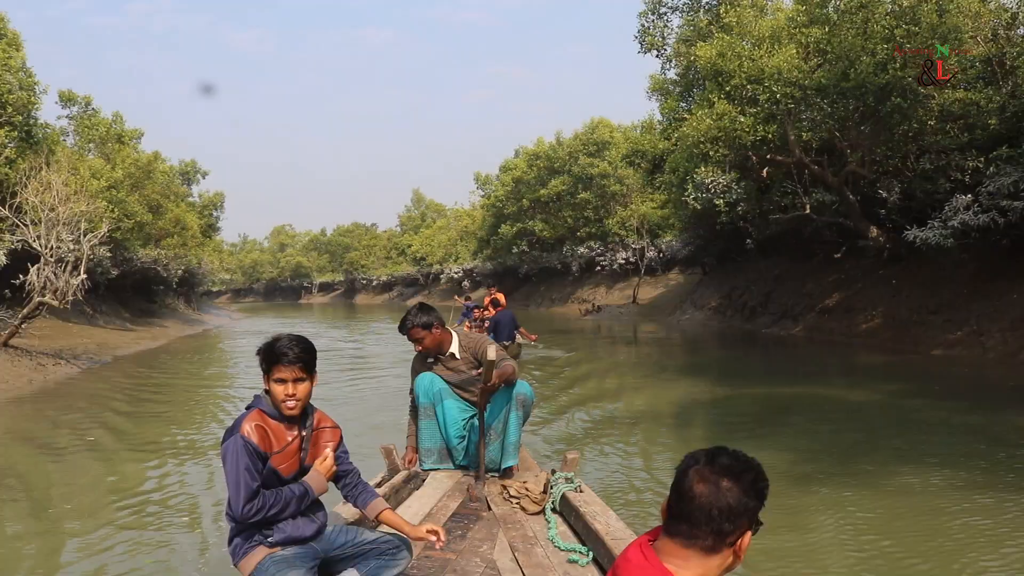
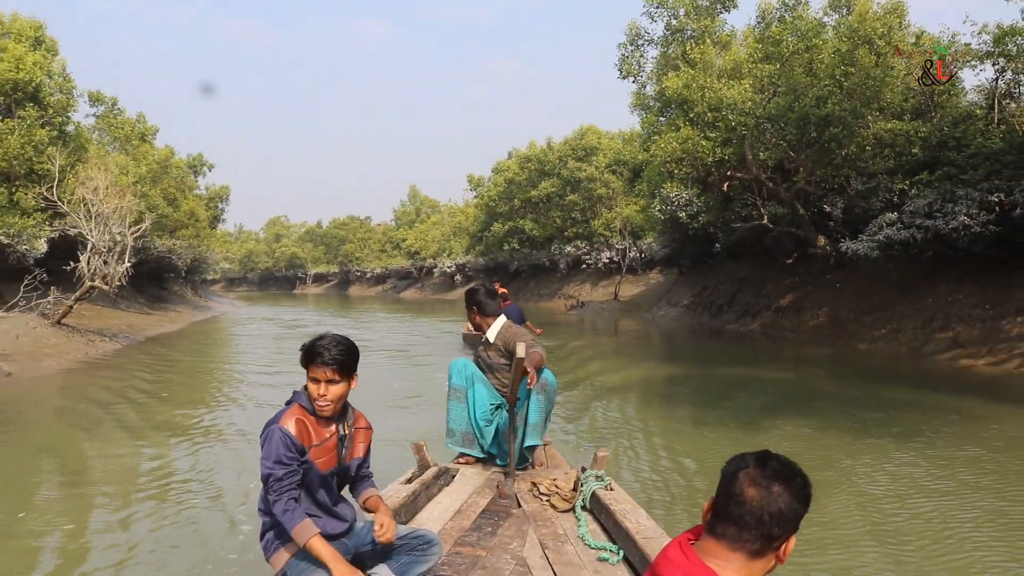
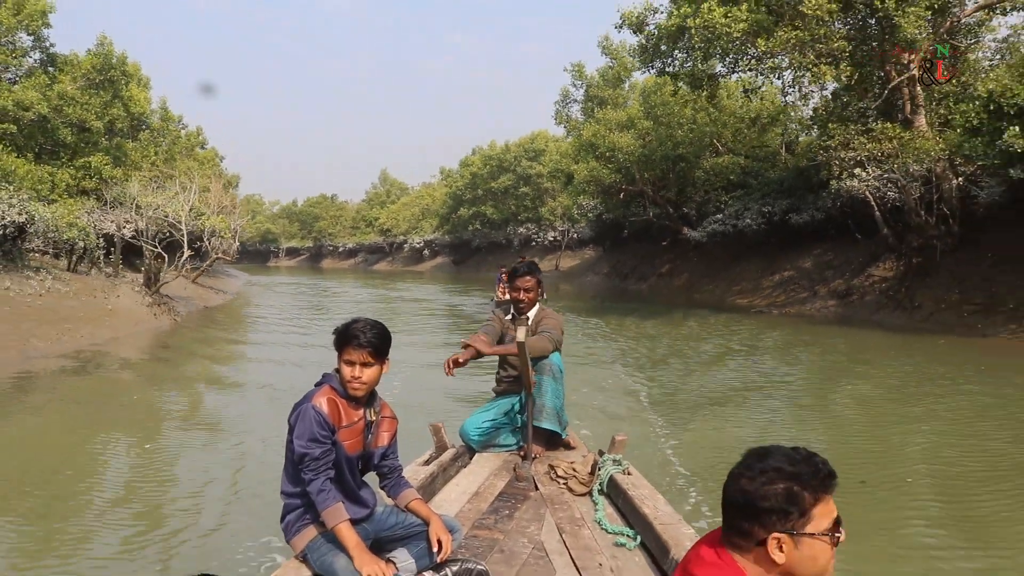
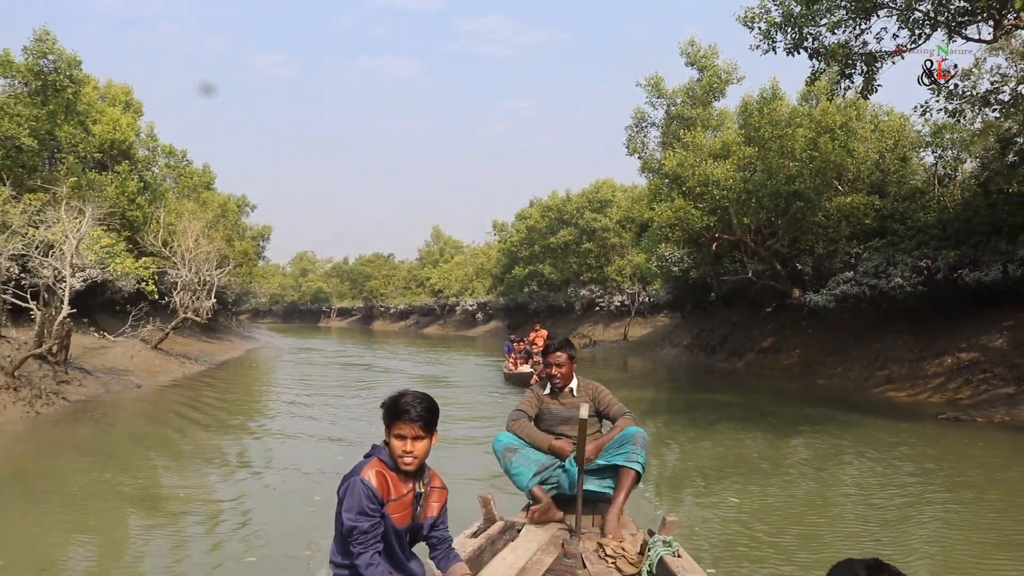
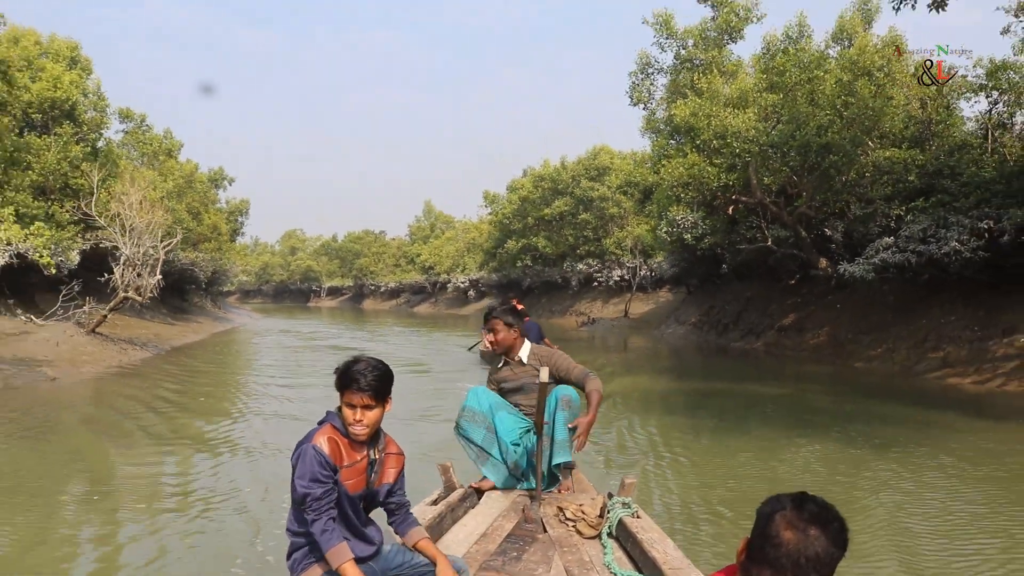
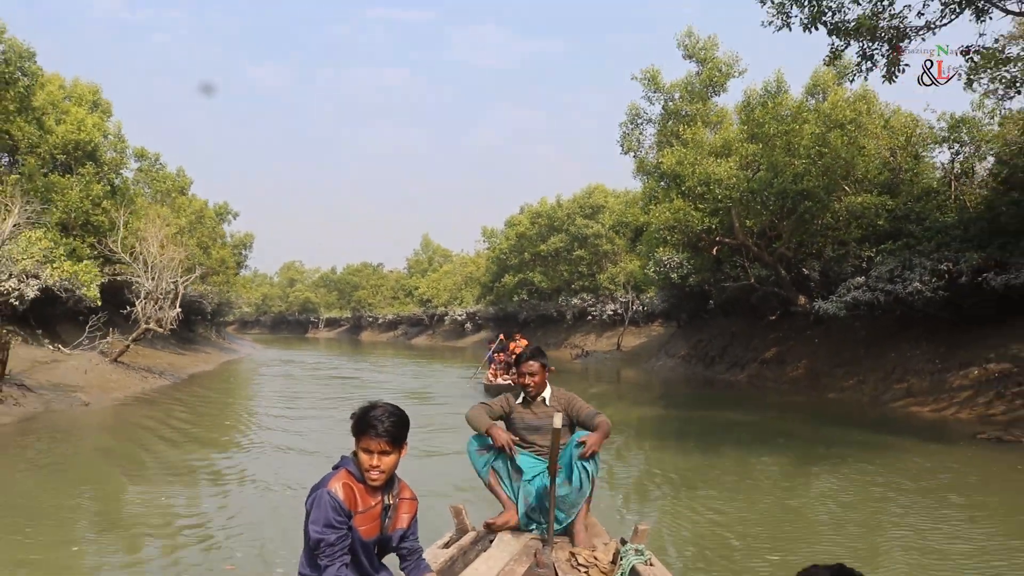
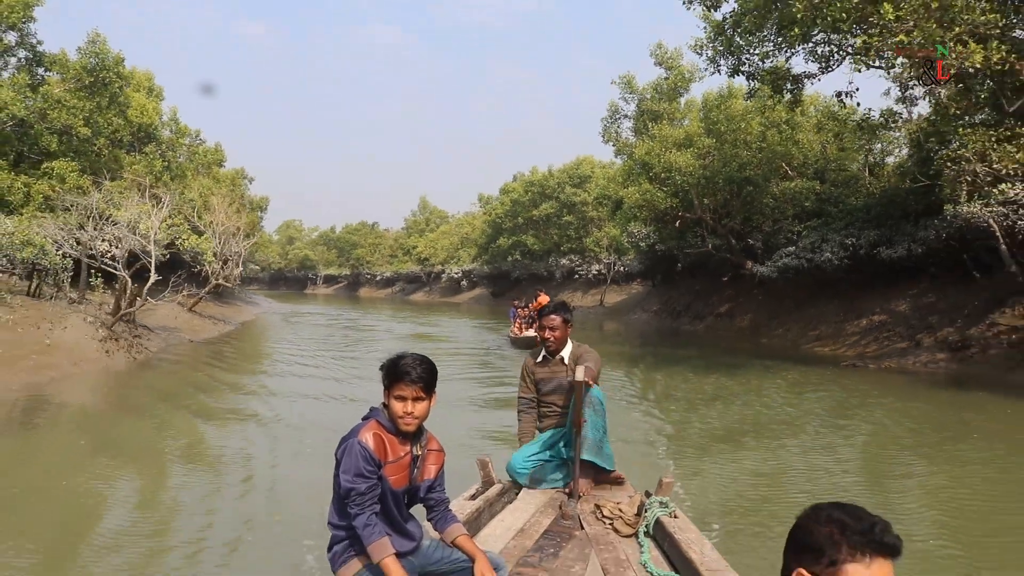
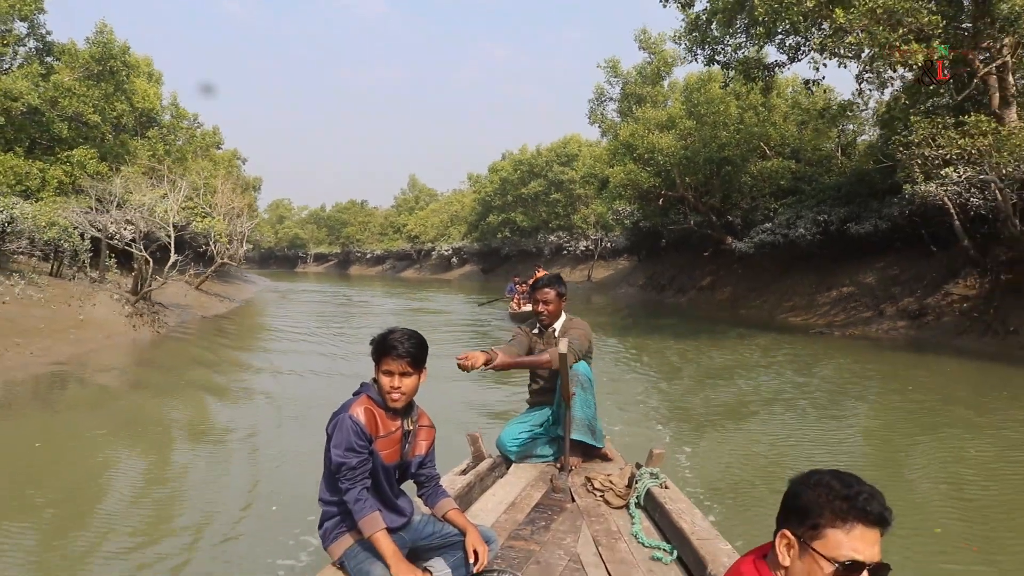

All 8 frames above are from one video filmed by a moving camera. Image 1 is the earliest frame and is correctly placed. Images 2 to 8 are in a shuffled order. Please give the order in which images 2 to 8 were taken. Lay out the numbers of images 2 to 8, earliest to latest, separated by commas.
2, 5, 6, 4, 7, 8, 3
